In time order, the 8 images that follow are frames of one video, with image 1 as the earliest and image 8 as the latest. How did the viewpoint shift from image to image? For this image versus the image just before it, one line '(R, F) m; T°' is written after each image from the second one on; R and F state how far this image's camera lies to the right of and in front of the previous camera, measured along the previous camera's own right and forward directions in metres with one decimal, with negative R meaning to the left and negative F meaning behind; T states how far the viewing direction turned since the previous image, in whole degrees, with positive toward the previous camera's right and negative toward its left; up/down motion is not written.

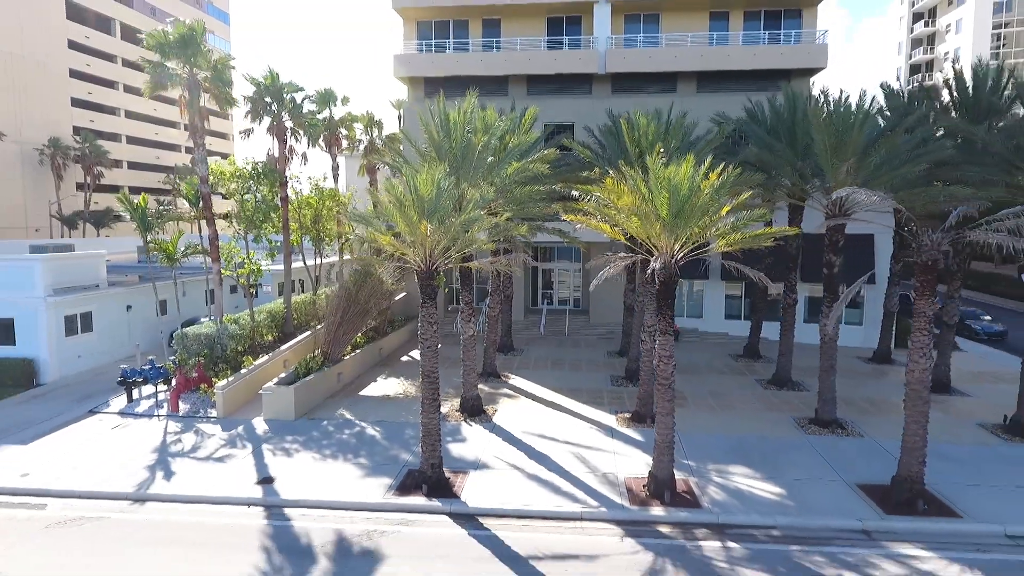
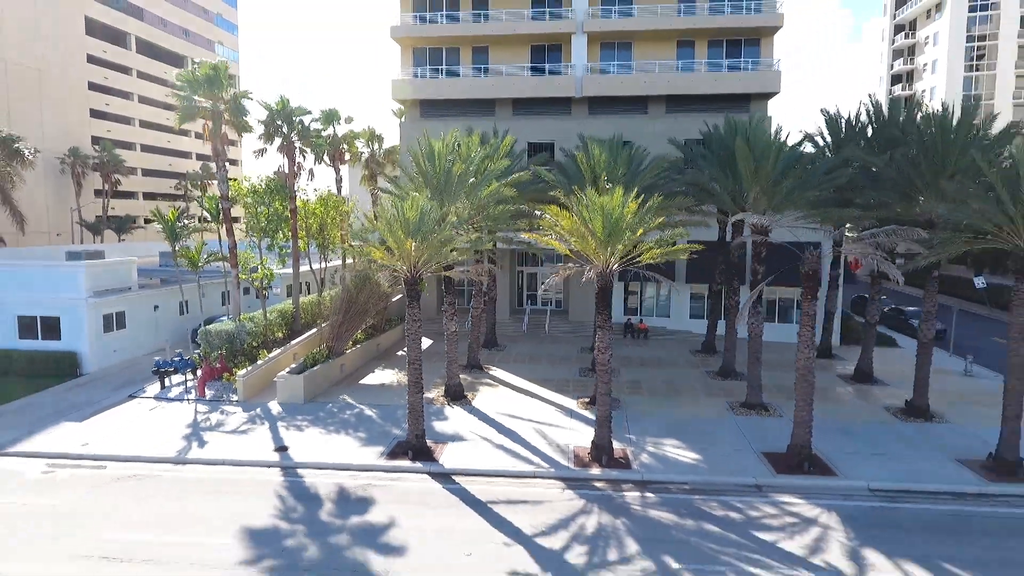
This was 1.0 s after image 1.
(+0.5, -2.7) m; 0°
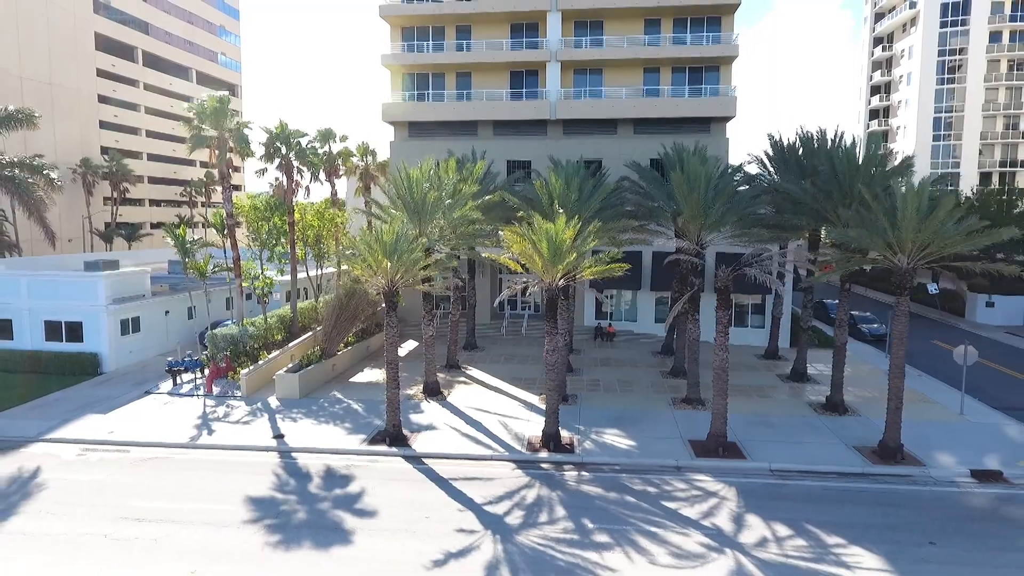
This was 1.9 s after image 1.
(+0.7, -2.5) m; 0°
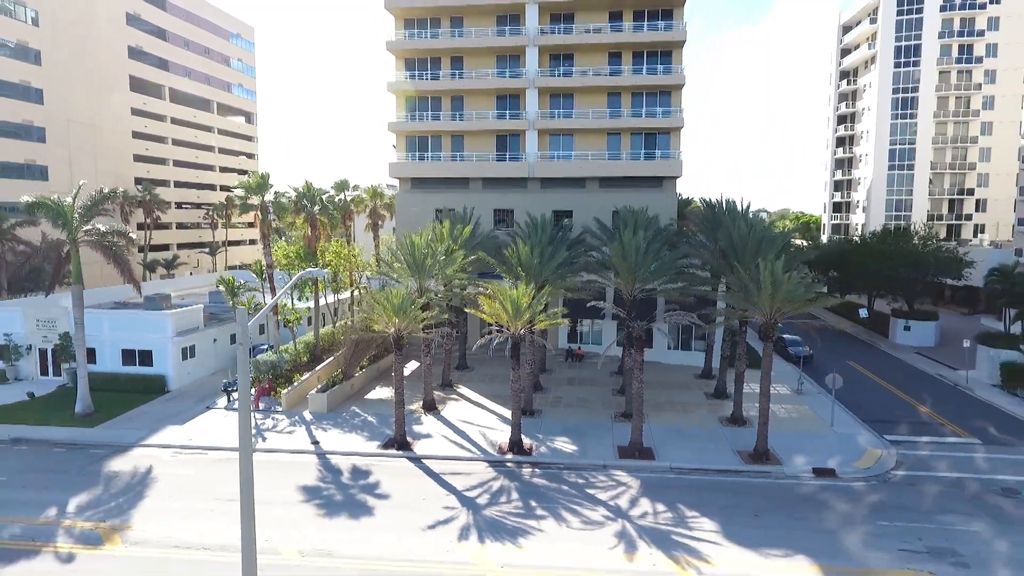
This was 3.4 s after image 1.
(+0.7, -6.0) m; 0°
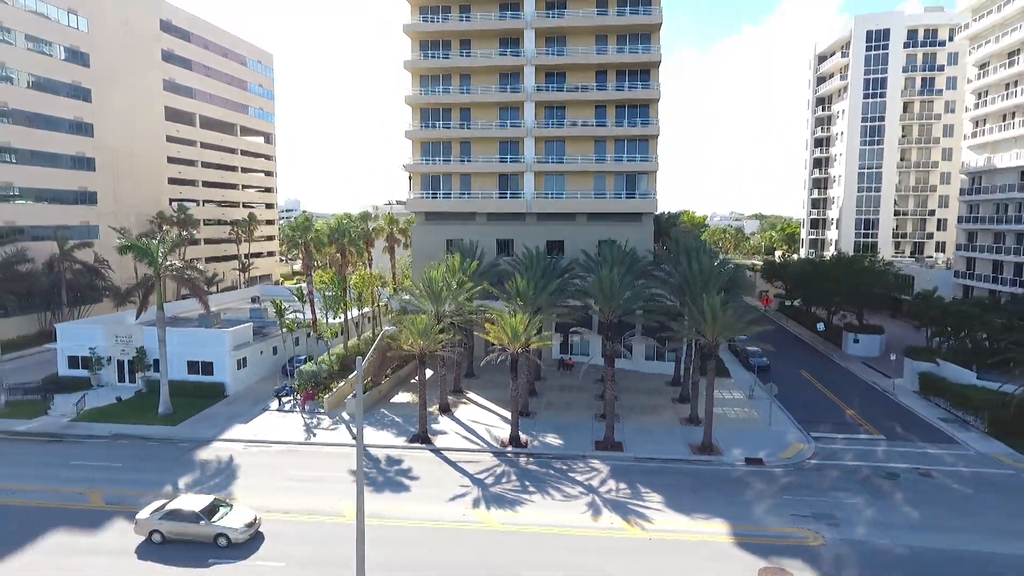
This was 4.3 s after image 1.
(0.0, -6.1) m; 0°
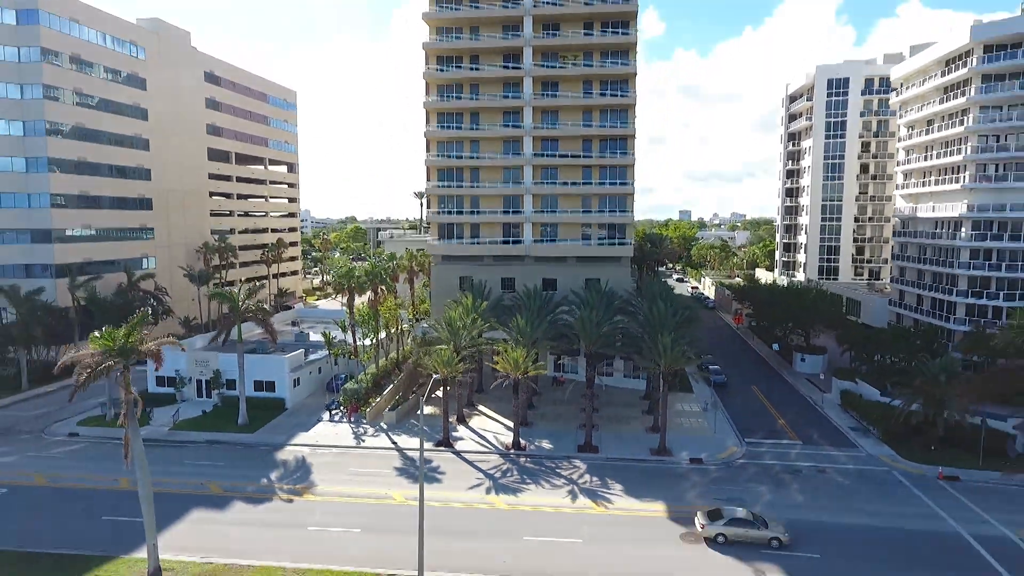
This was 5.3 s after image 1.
(0.0, -8.9) m; 0°
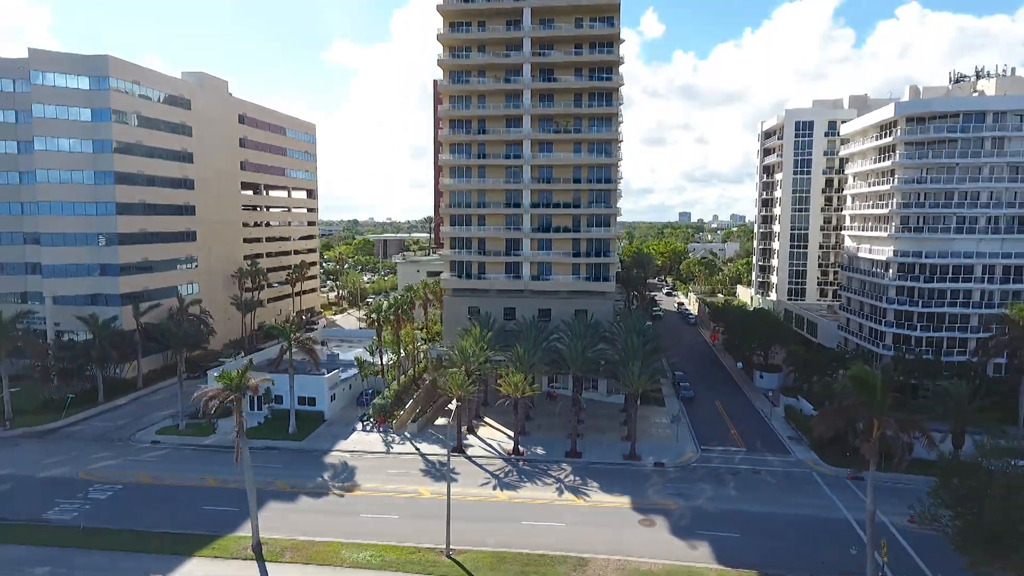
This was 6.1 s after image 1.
(-0.1, -9.2) m; 0°
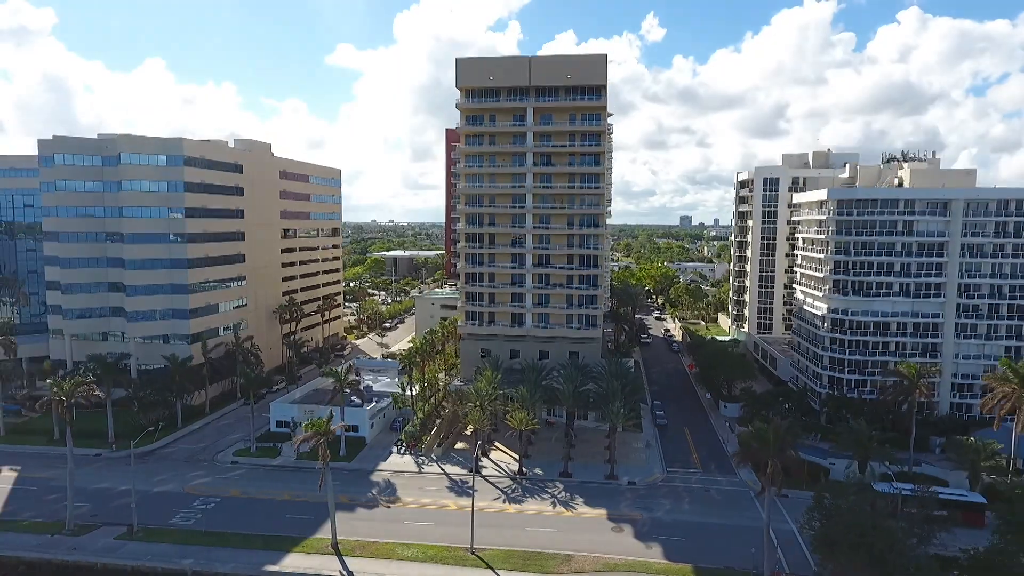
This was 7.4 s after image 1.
(-0.4, -12.9) m; 0°
